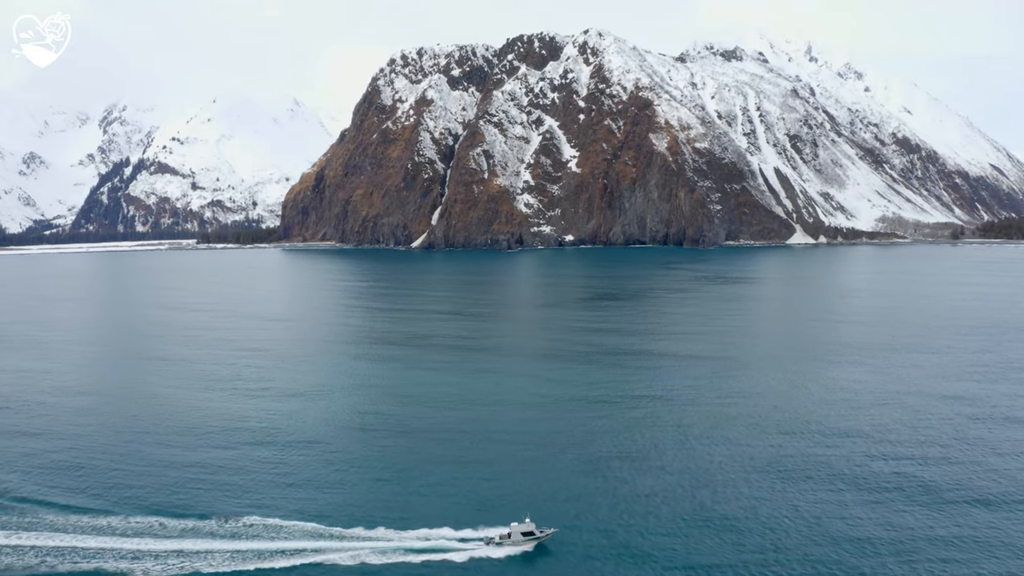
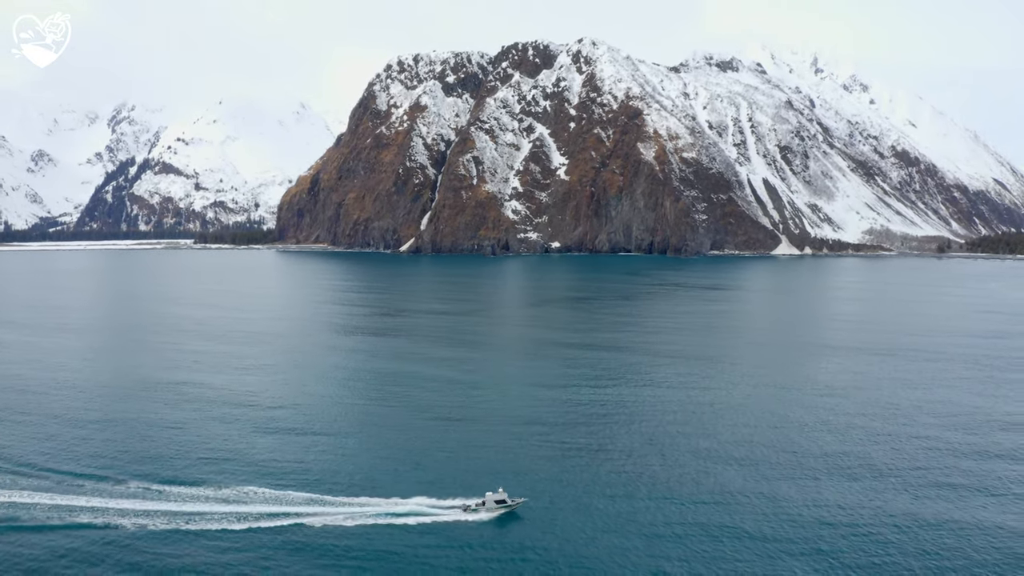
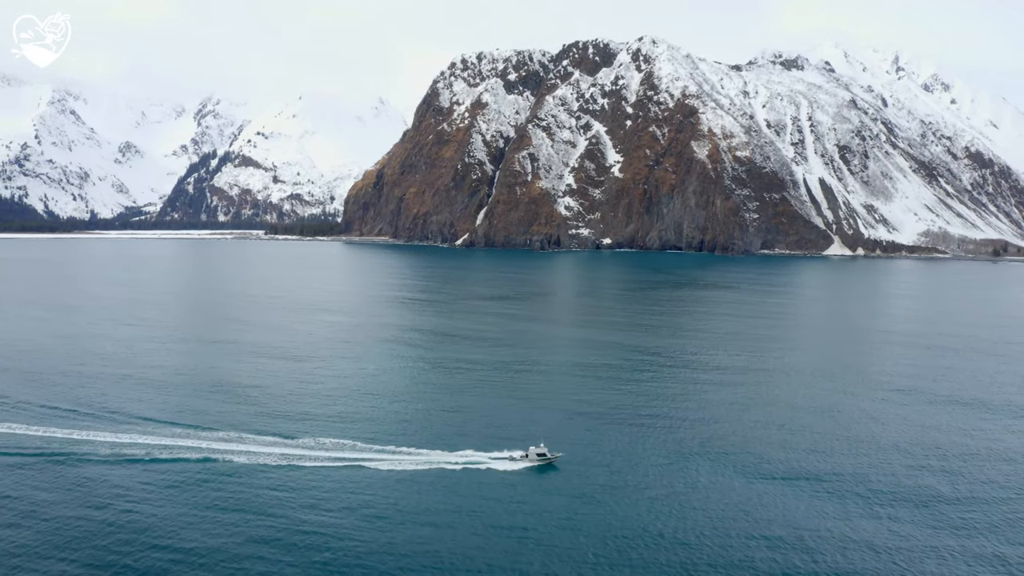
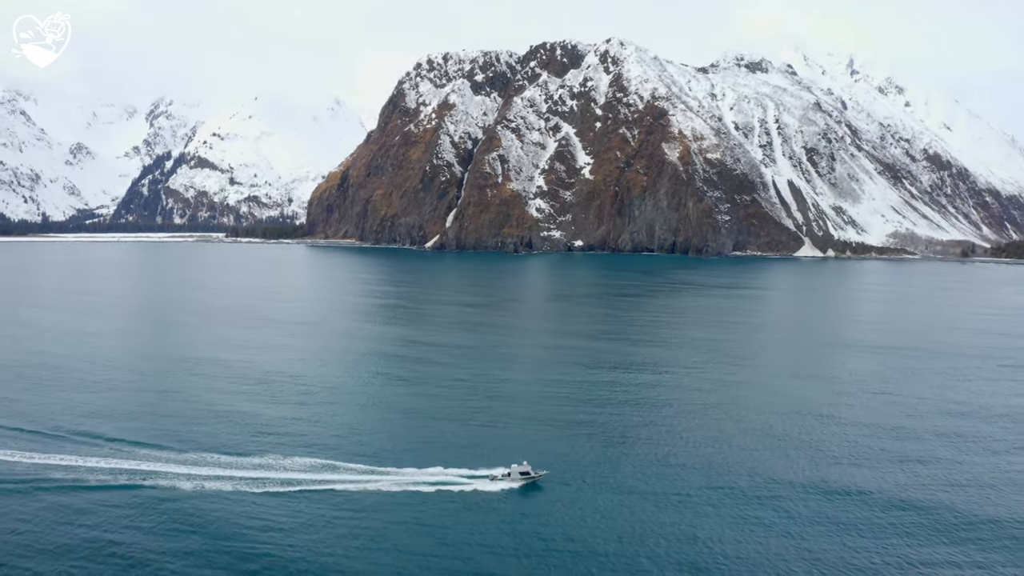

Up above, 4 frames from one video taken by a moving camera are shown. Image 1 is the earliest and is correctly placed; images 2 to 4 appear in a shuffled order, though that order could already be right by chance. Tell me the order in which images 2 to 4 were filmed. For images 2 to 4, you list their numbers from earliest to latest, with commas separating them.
2, 4, 3
